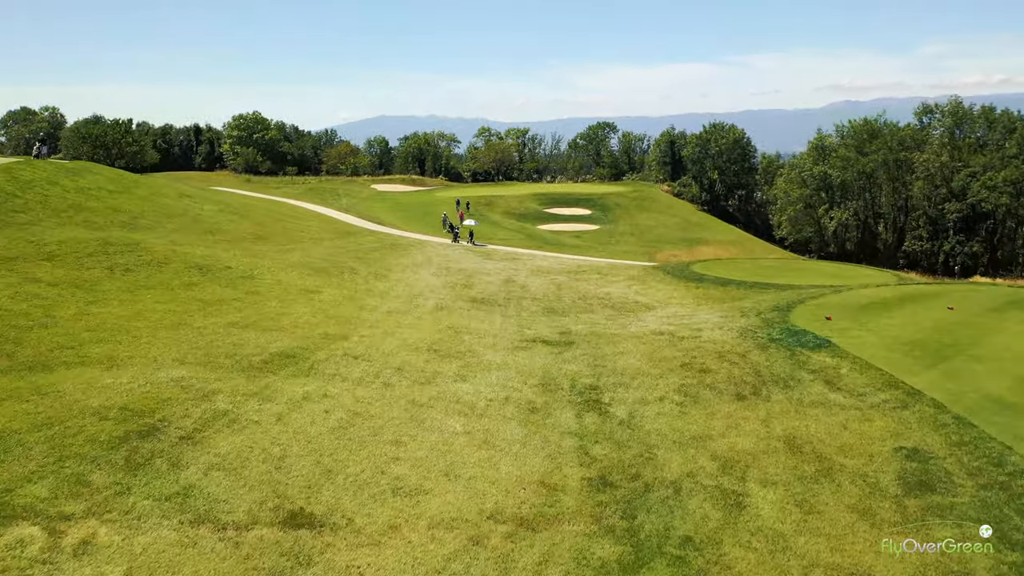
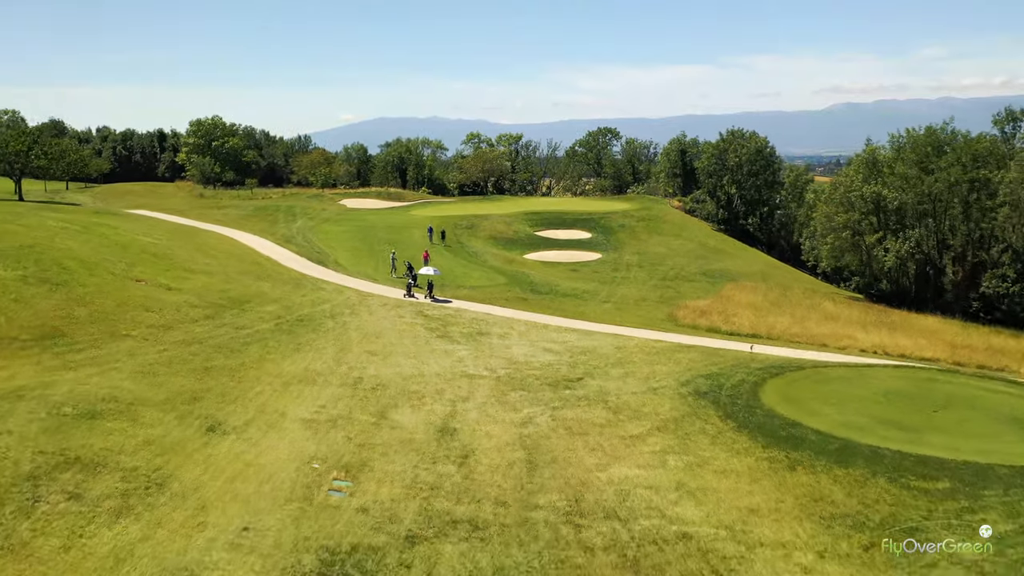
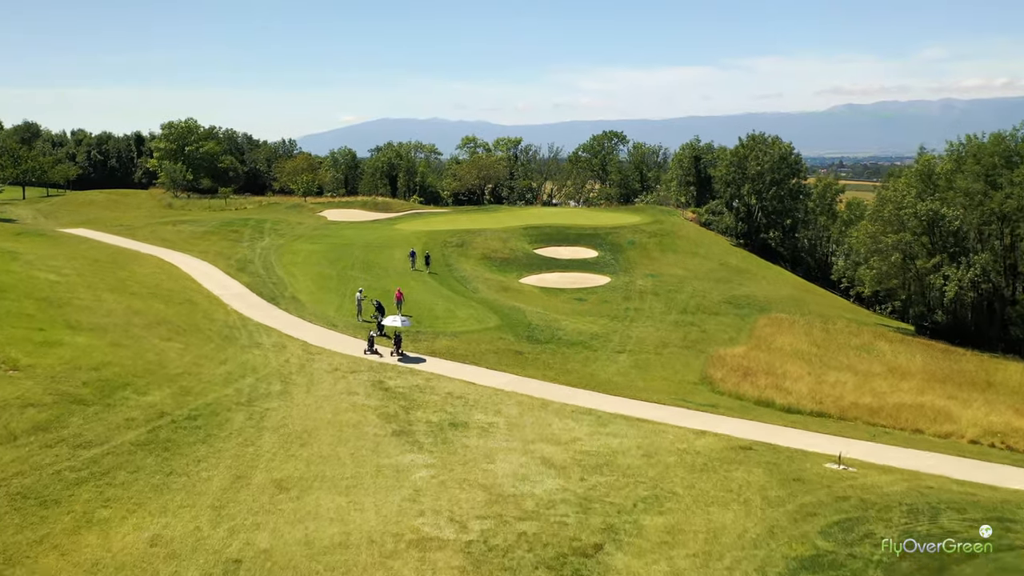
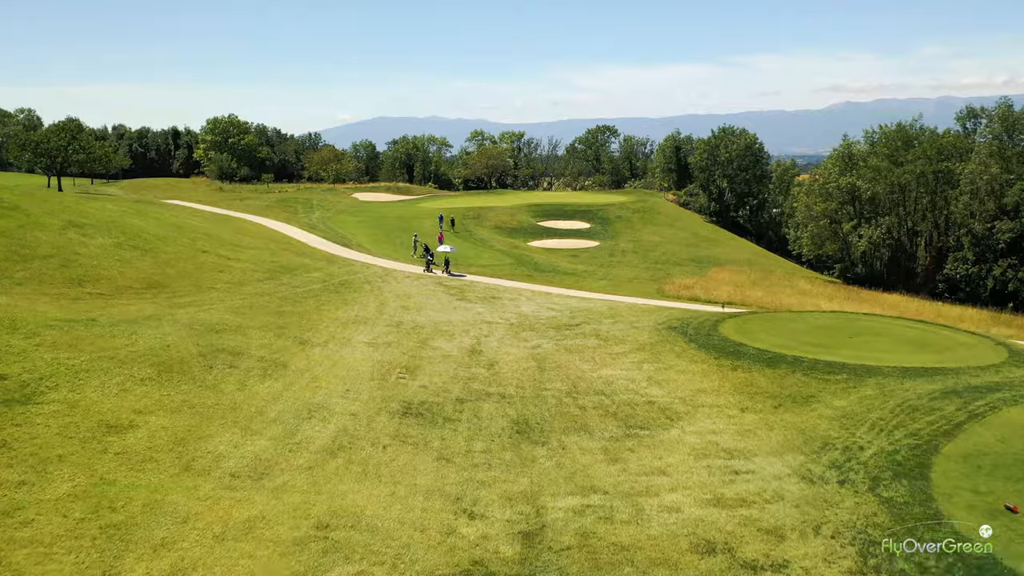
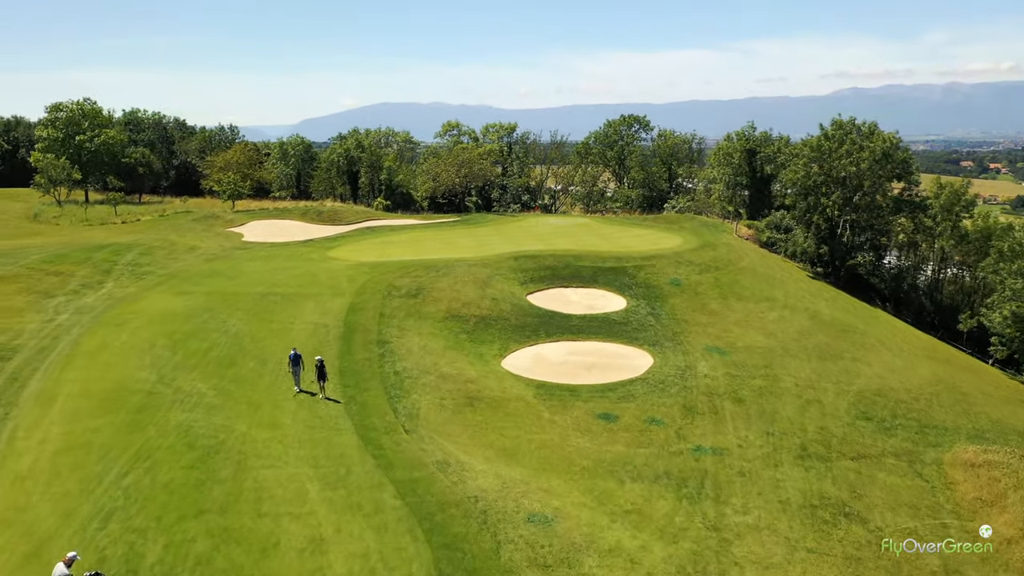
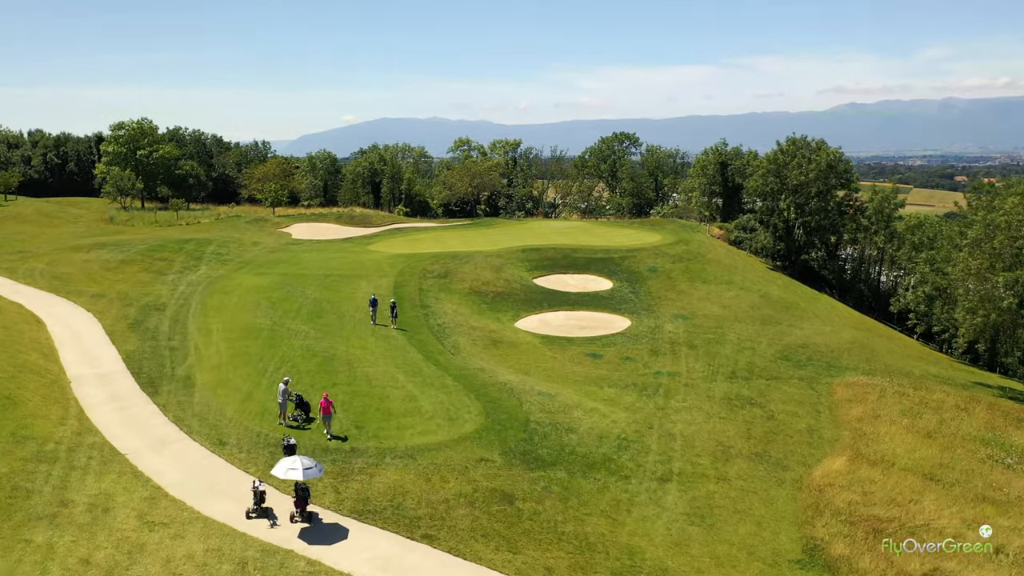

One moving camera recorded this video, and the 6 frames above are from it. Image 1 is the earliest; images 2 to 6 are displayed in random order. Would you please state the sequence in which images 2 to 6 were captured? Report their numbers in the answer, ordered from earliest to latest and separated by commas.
4, 2, 3, 6, 5
